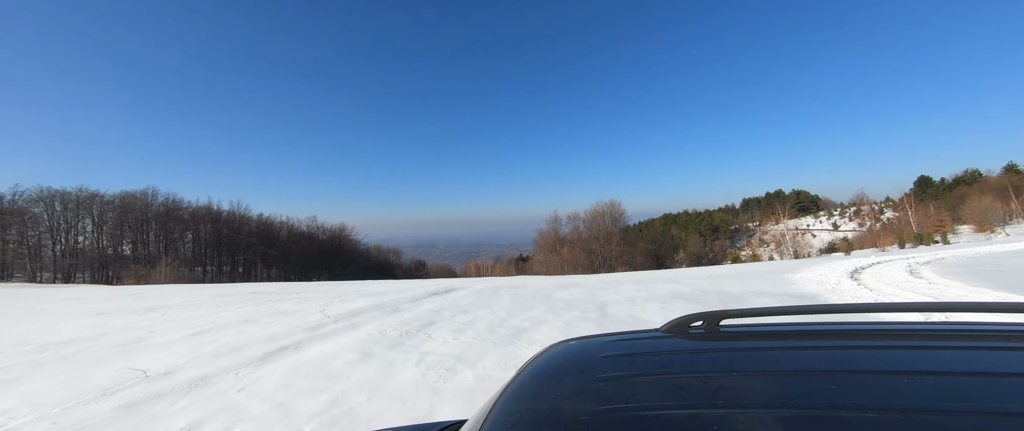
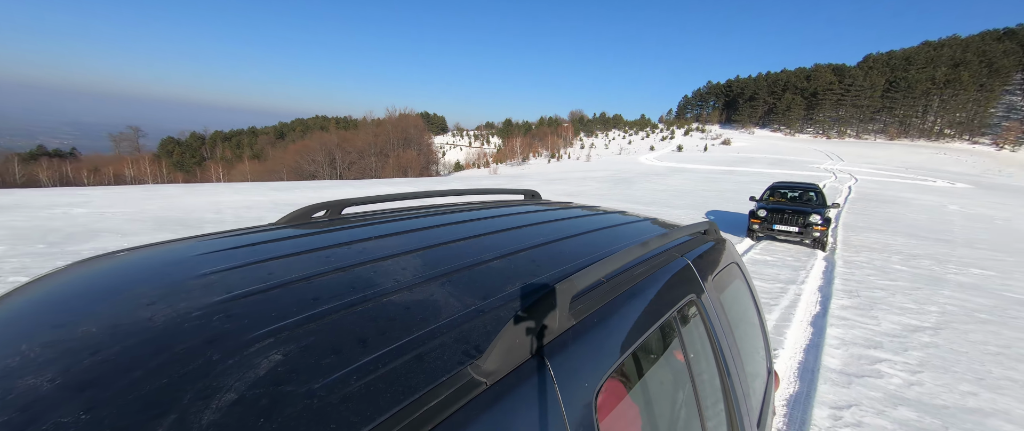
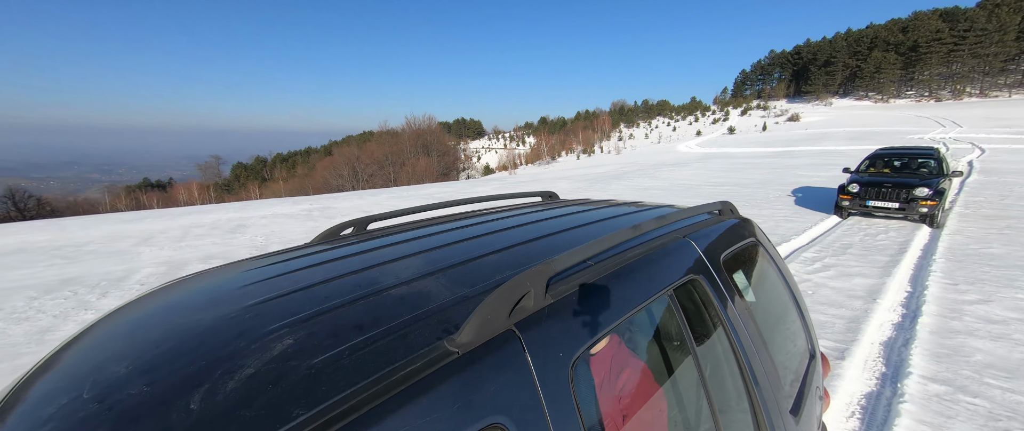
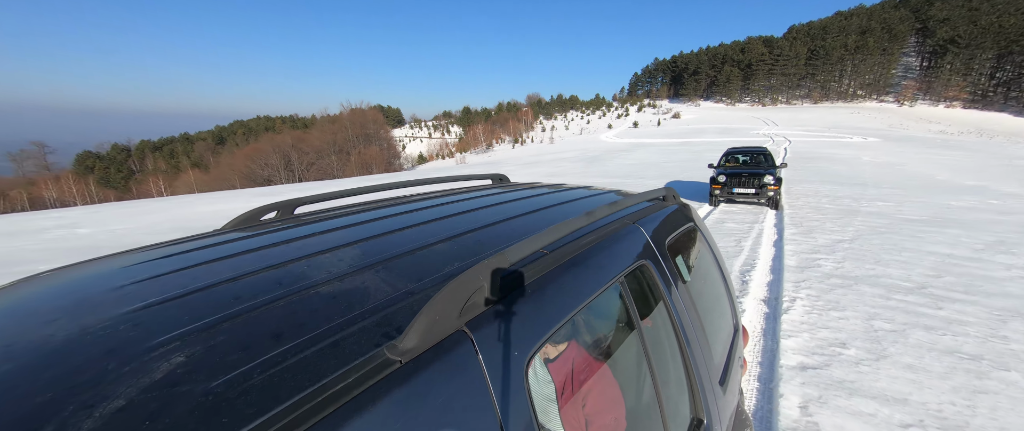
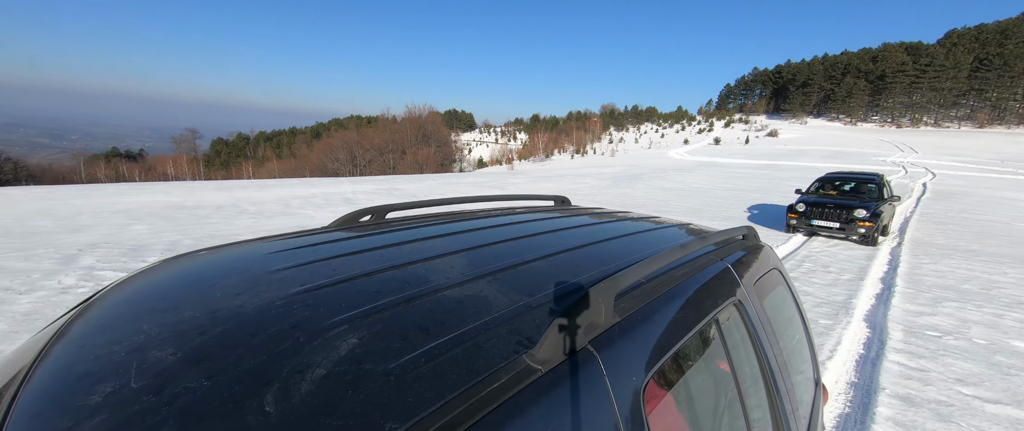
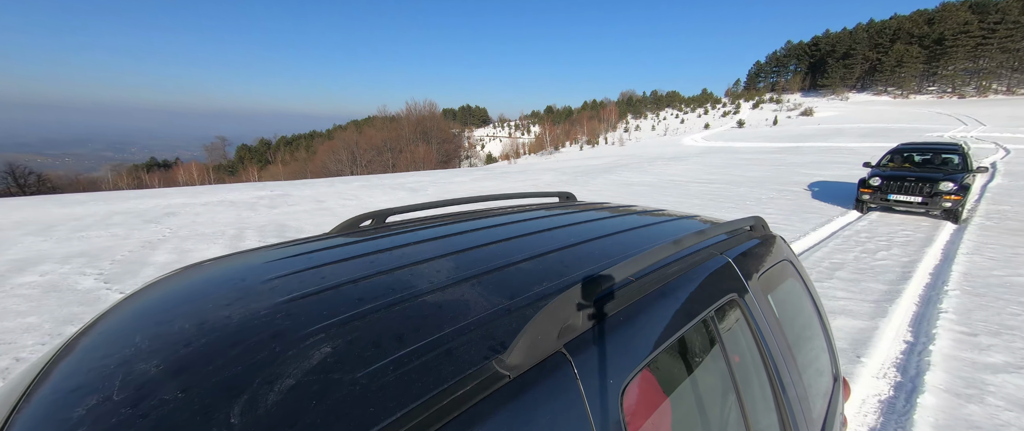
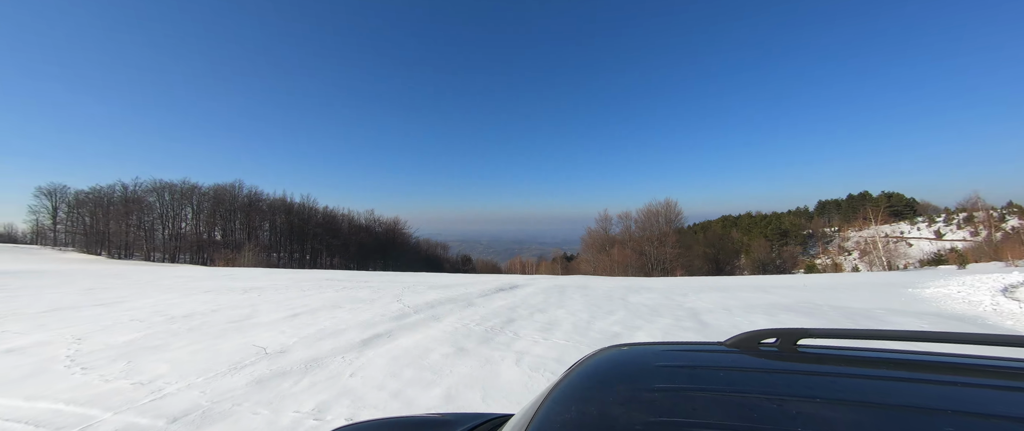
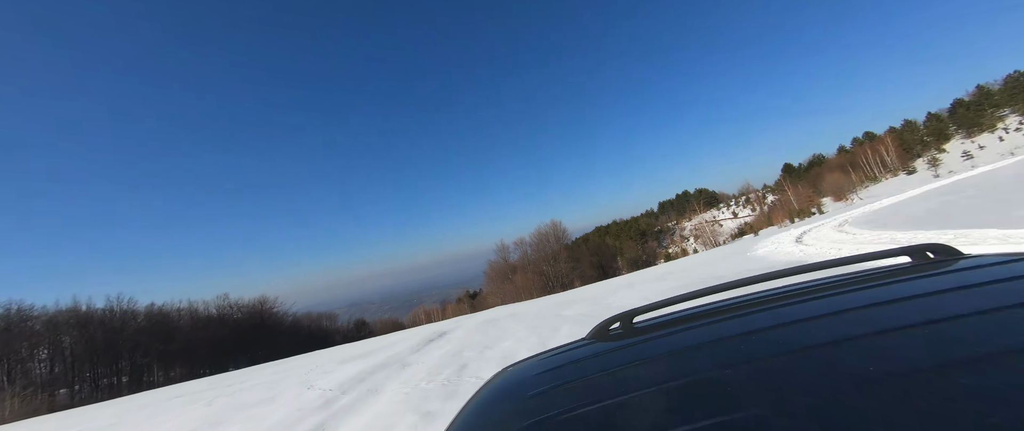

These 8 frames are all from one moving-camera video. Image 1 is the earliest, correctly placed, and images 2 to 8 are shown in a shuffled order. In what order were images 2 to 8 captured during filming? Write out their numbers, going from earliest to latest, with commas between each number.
7, 8, 6, 3, 5, 2, 4
